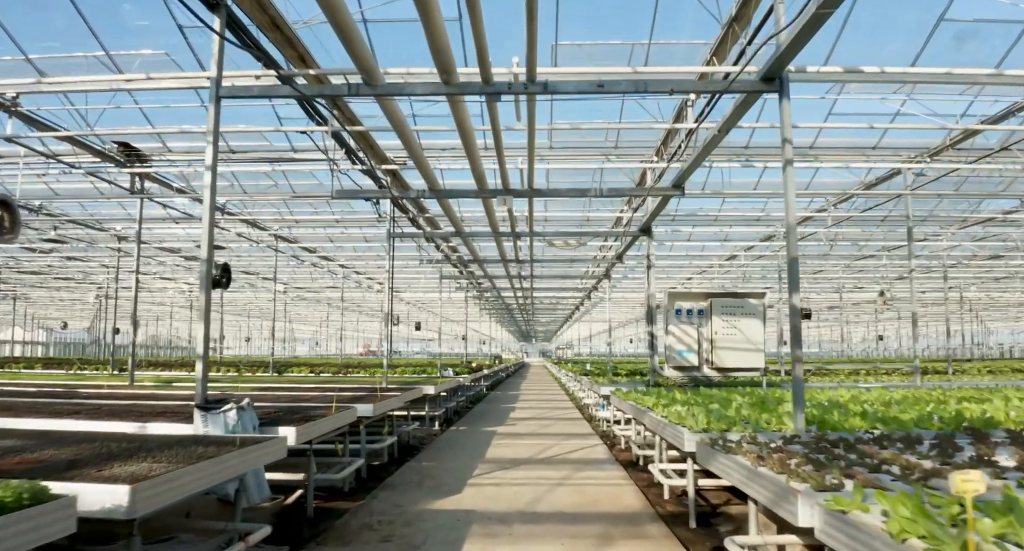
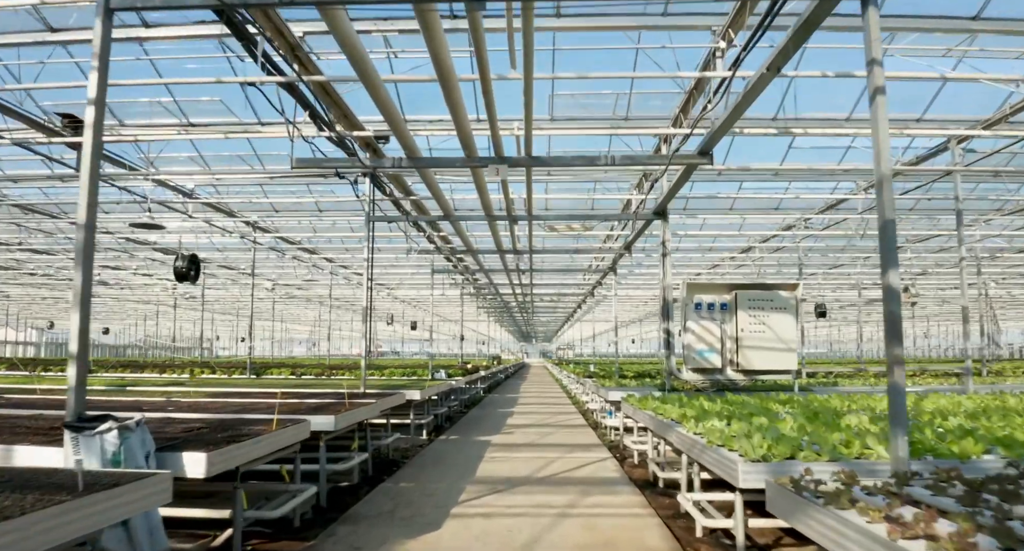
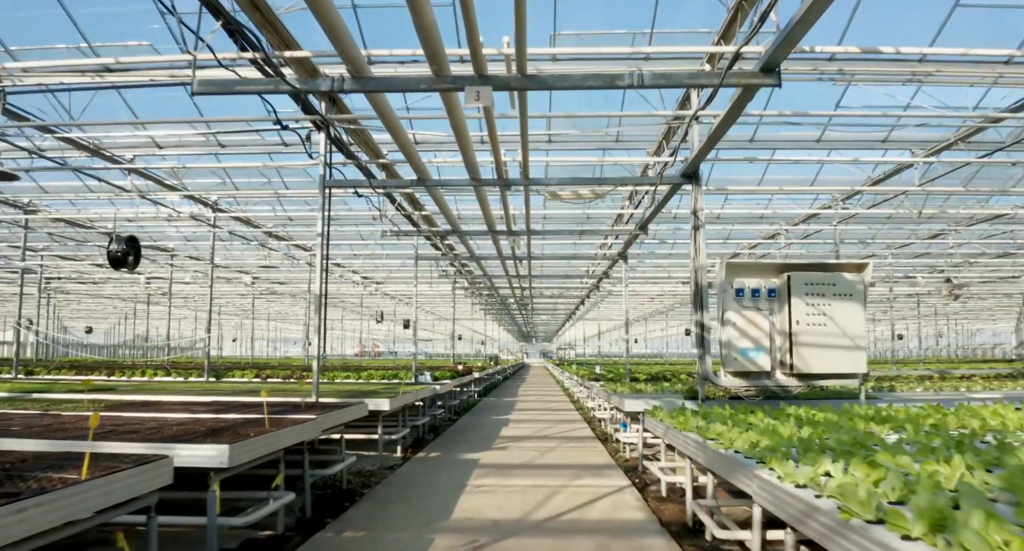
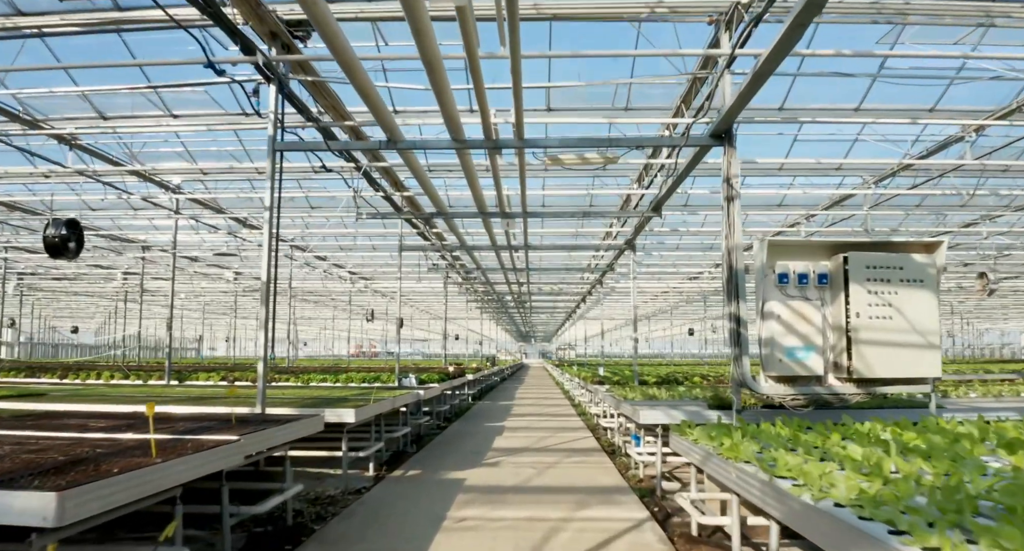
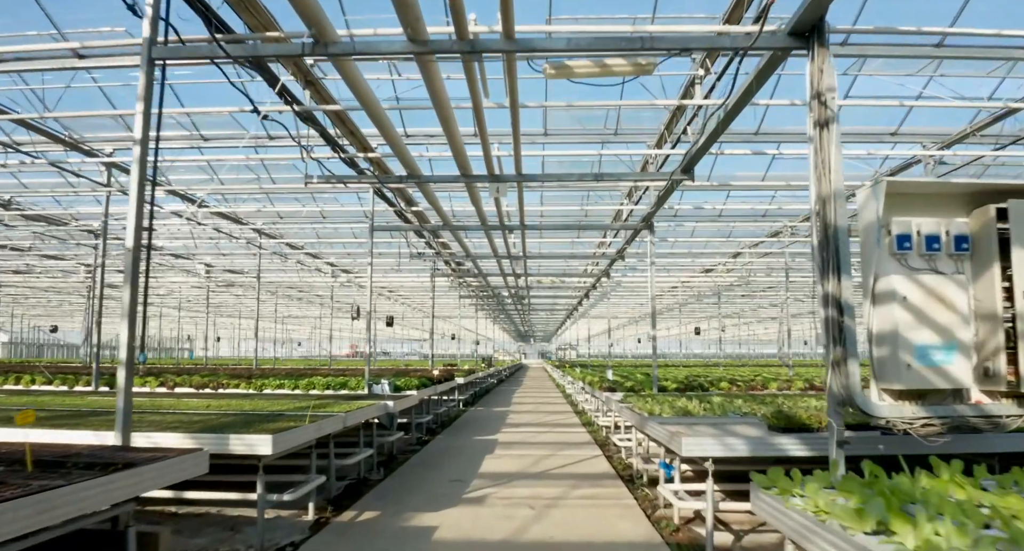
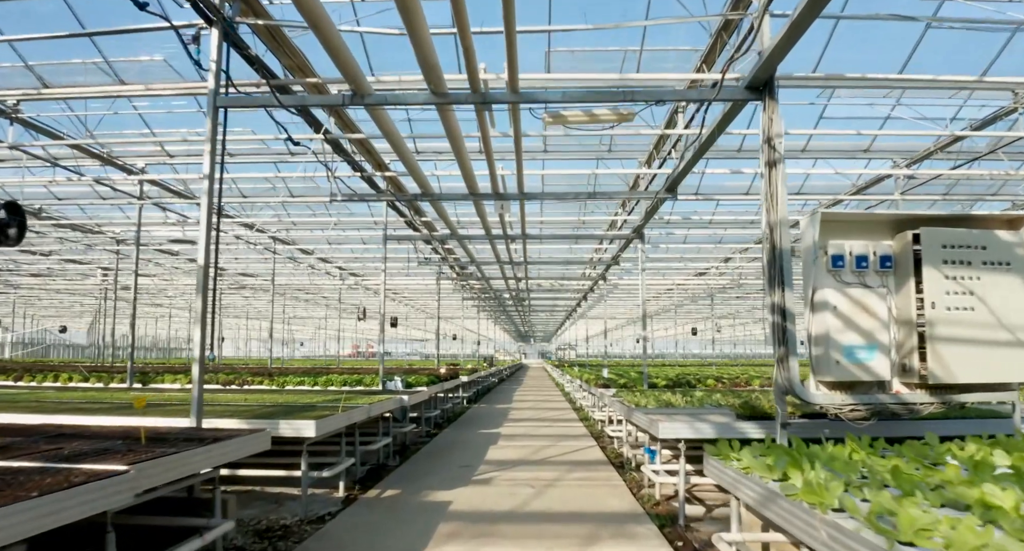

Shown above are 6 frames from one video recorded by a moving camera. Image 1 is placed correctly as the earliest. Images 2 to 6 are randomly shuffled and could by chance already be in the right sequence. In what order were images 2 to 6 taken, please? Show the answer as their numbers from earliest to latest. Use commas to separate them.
2, 3, 4, 6, 5
